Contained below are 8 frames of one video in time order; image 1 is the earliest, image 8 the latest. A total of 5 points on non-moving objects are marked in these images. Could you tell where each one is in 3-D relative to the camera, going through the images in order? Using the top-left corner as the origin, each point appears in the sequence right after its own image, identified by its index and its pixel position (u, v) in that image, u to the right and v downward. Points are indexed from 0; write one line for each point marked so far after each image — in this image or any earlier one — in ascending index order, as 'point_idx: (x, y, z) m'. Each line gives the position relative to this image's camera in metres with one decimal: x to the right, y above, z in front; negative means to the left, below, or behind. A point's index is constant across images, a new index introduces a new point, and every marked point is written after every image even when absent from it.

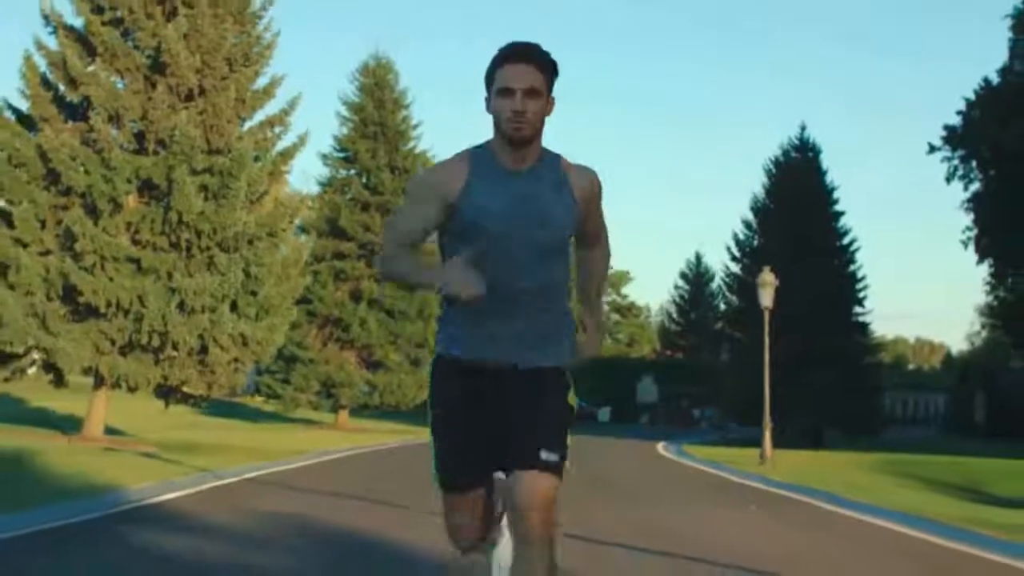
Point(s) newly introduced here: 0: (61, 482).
0: (-6.0, -2.6, +19.7) m
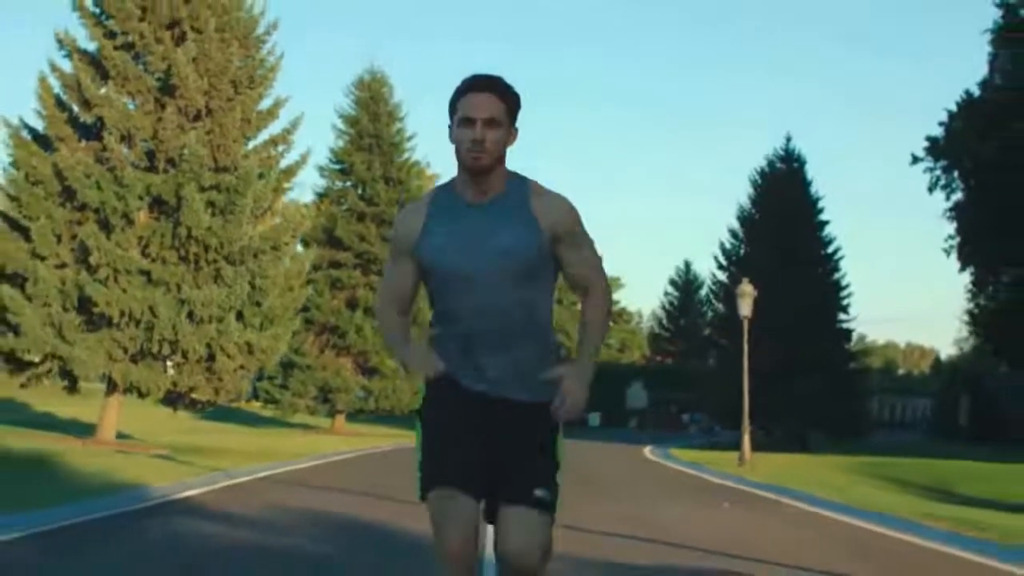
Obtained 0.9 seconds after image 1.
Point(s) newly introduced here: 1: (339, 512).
0: (-6.1, -2.8, +21.3) m
1: (-1.9, -2.6, +17.1) m
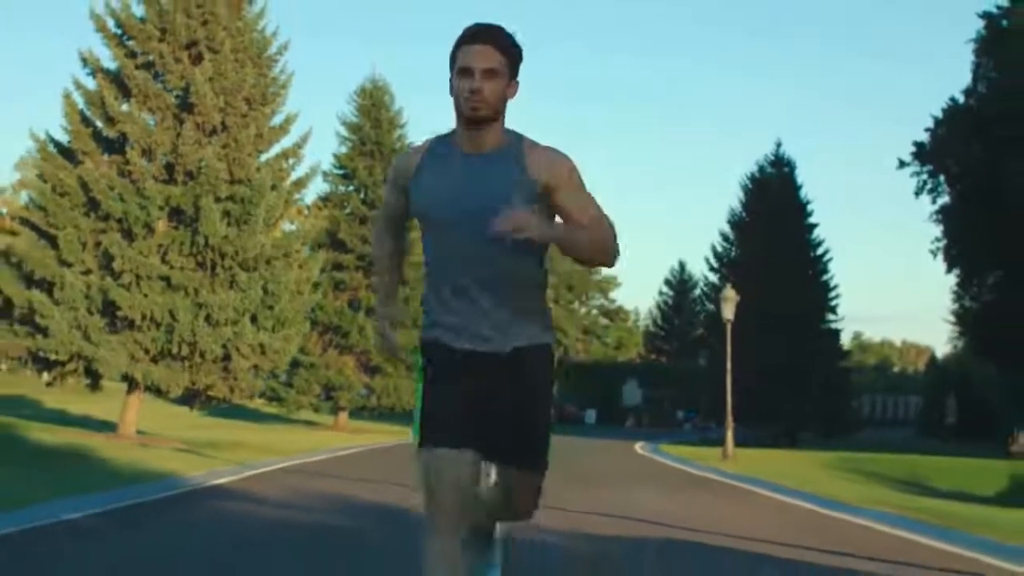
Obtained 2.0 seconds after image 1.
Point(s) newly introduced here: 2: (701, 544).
0: (-6.2, -2.9, +23.3) m
1: (-1.9, -2.7, +19.2) m
2: (+2.1, -2.7, +15.4) m
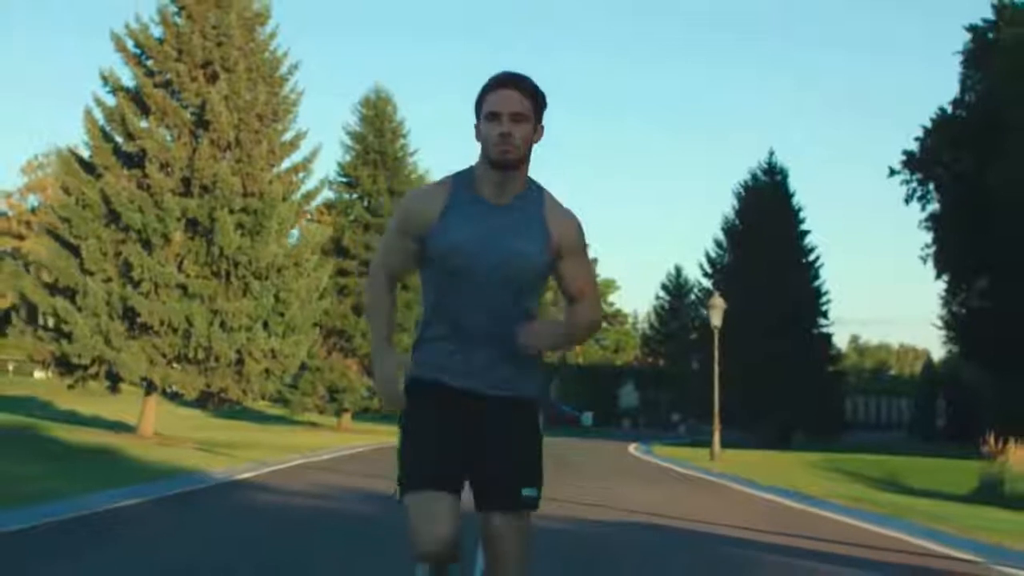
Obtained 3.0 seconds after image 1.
0: (-6.2, -3.1, +25.2) m
1: (-2.0, -2.9, +21.0) m
2: (+2.0, -2.8, +17.2) m
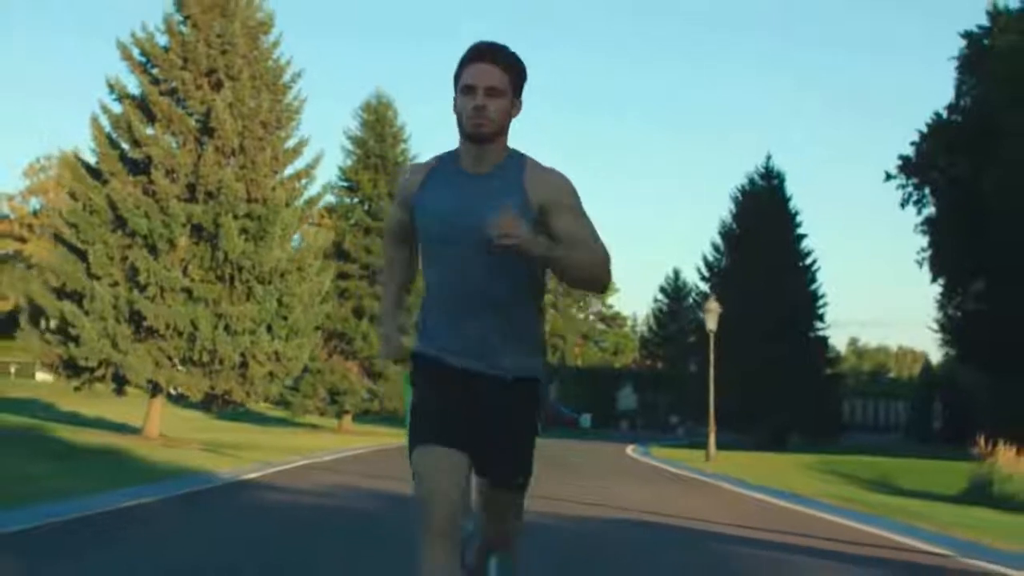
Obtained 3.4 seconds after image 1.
0: (-6.2, -3.2, +25.8) m
1: (-2.0, -3.0, +21.6) m
2: (+2.0, -2.9, +17.9) m
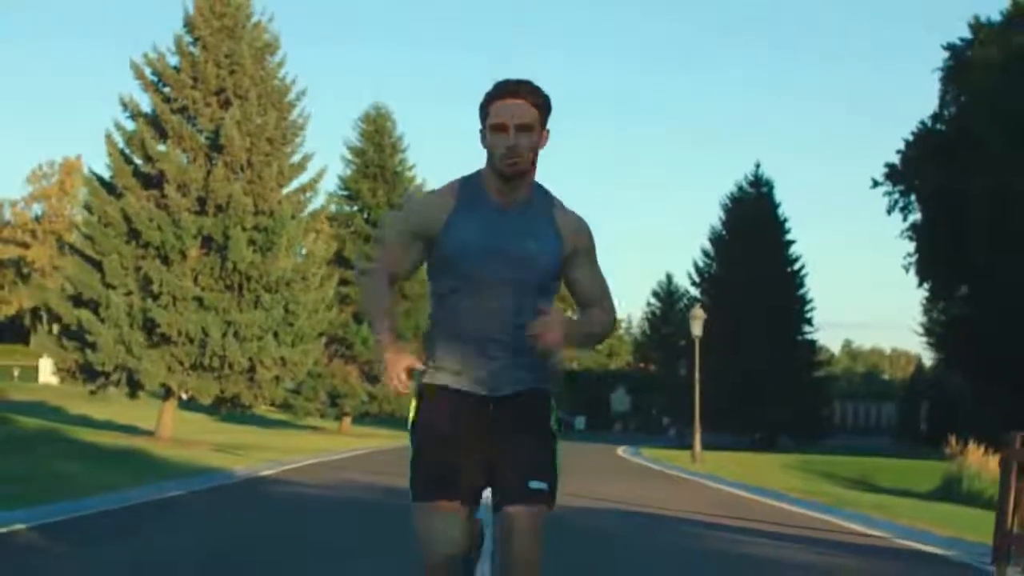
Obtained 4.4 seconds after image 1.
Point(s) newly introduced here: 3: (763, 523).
0: (-6.3, -3.4, +27.6) m
1: (-2.1, -3.2, +23.4) m
2: (+1.9, -3.1, +19.7) m
3: (+3.3, -3.1, +19.2) m
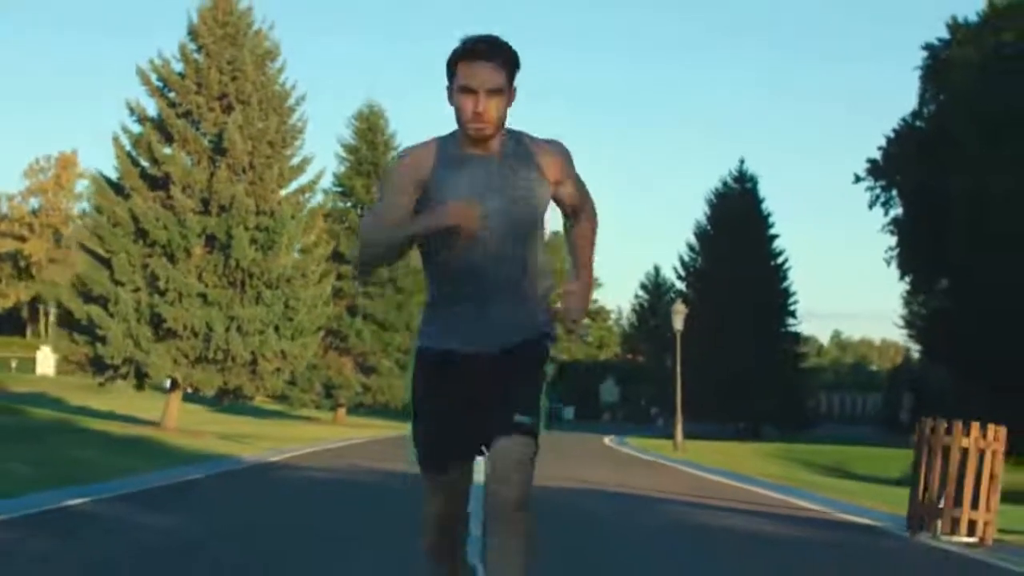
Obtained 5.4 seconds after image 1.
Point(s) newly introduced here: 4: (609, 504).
0: (-6.6, -3.3, +29.4) m
1: (-2.3, -3.1, +25.3) m
2: (+1.8, -3.1, +21.6) m
3: (+3.1, -3.1, +21.1) m
4: (+1.3, -3.0, +20.2) m
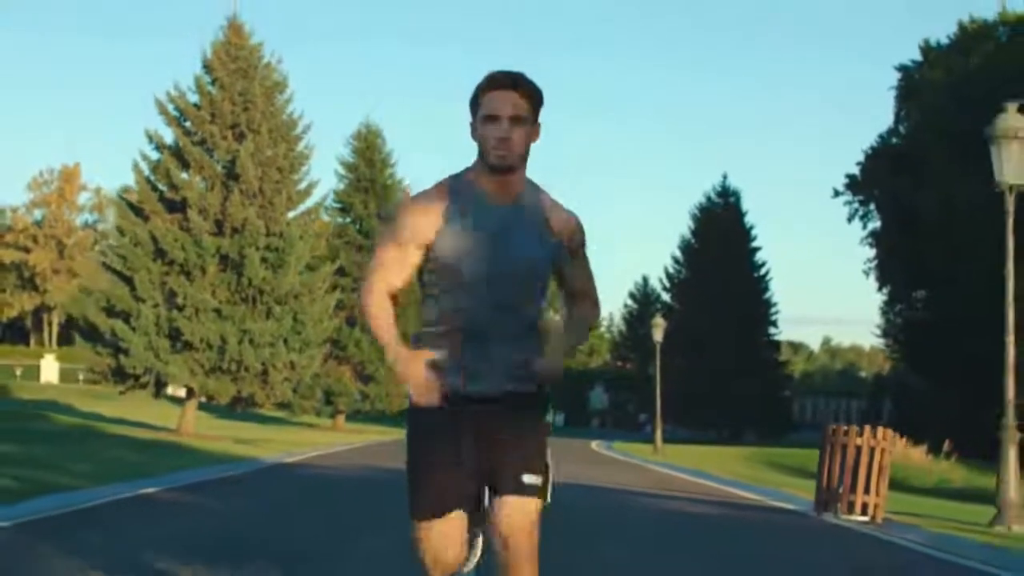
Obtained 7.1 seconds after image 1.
0: (-6.8, -3.7, +32.5) m
1: (-2.4, -3.5, +28.4) m
2: (+1.6, -3.5, +24.7) m
3: (+3.0, -3.5, +24.2) m
4: (+1.1, -3.4, +23.4) m
